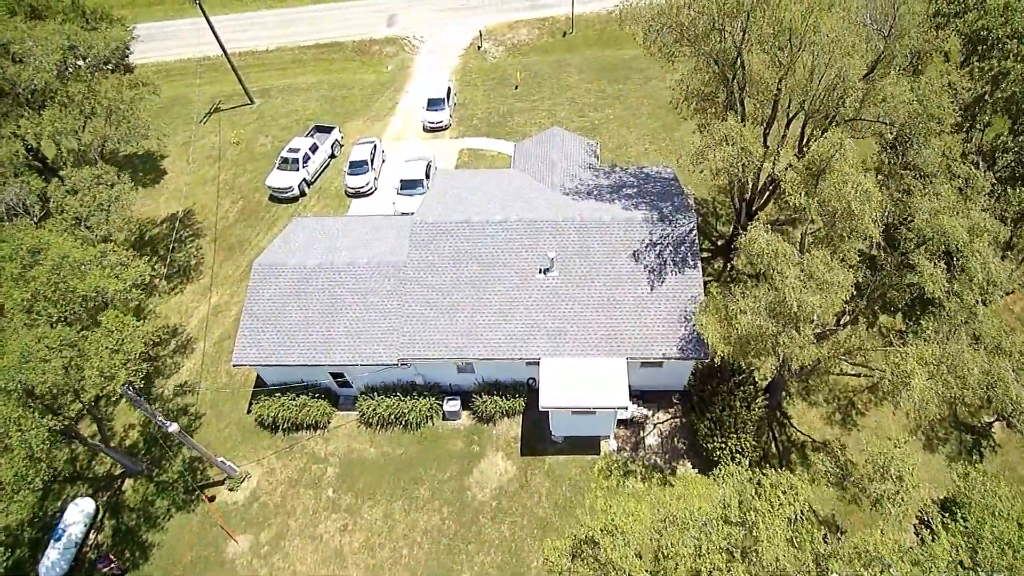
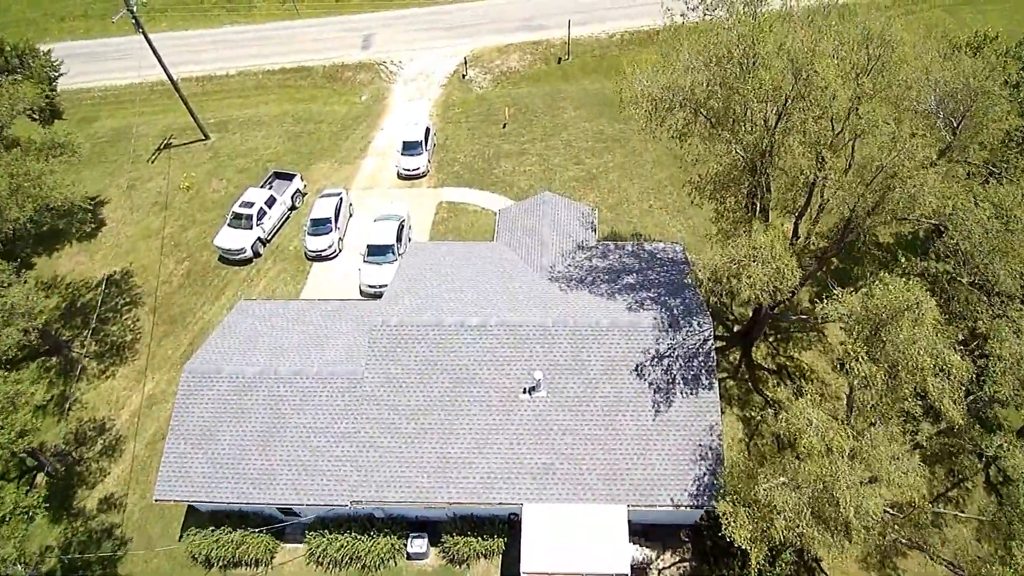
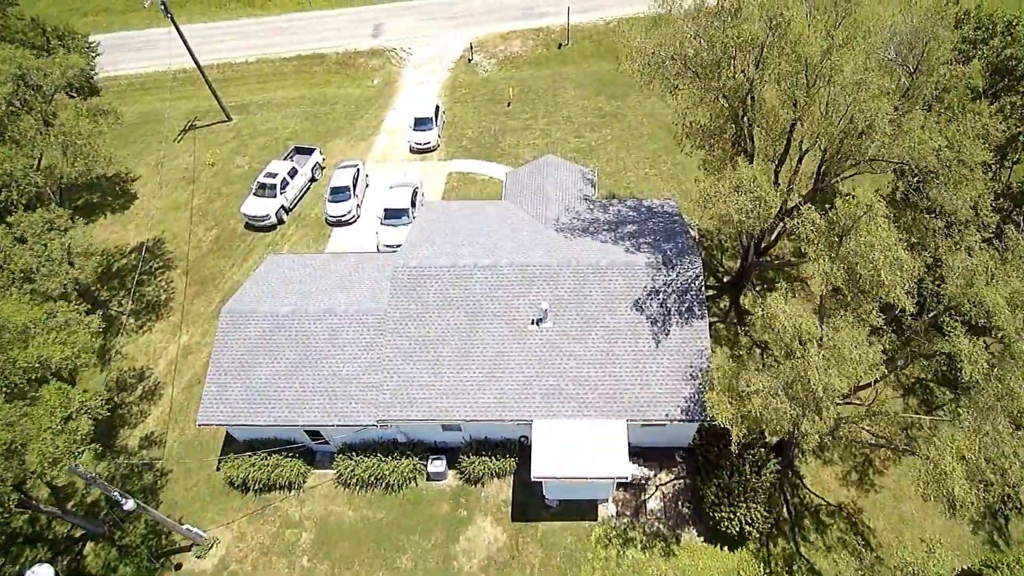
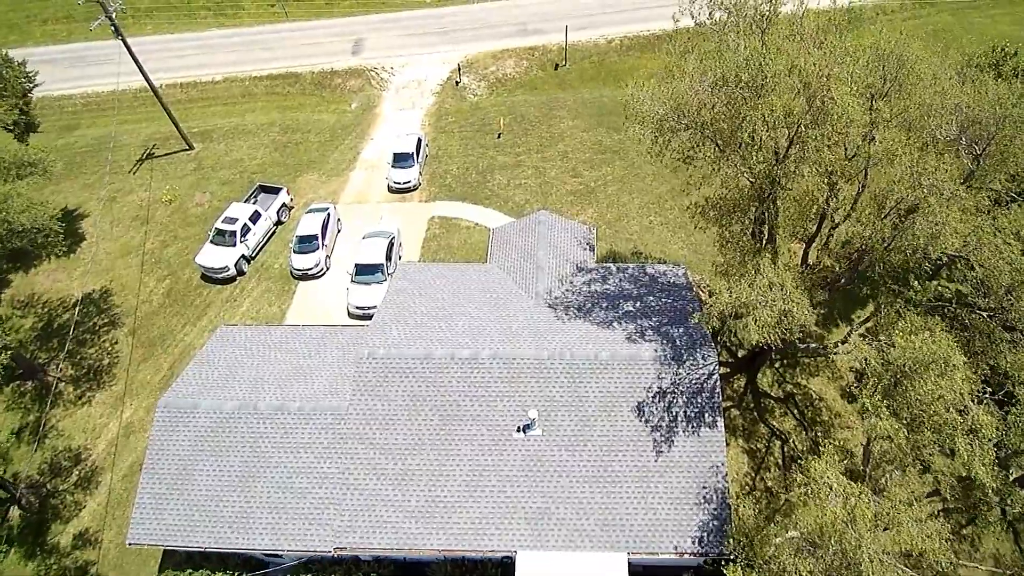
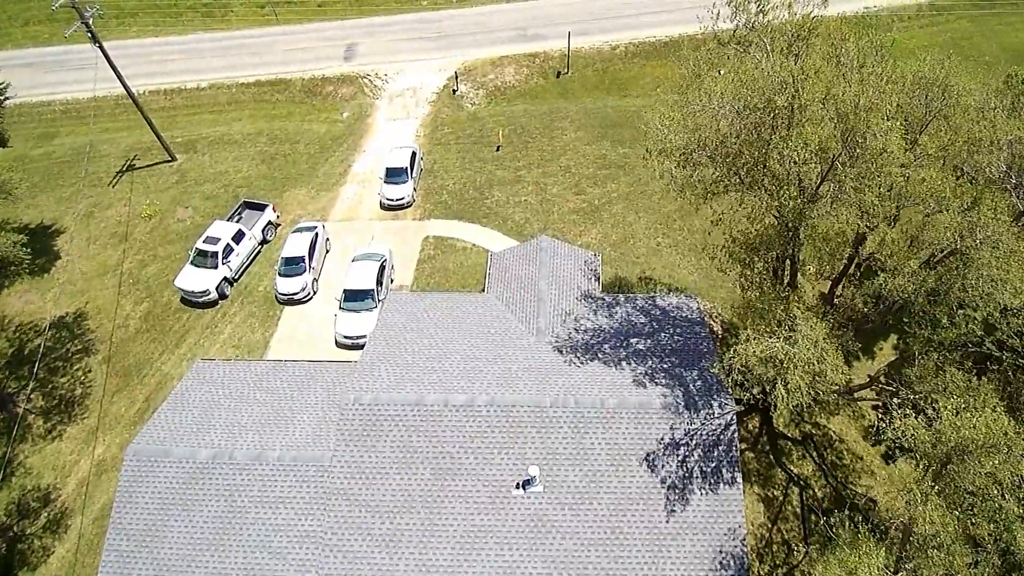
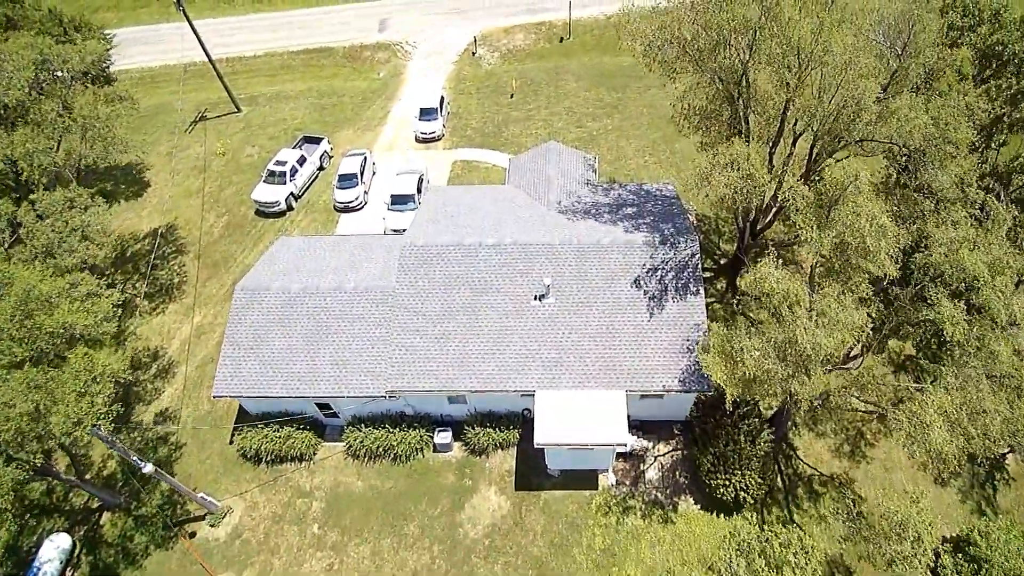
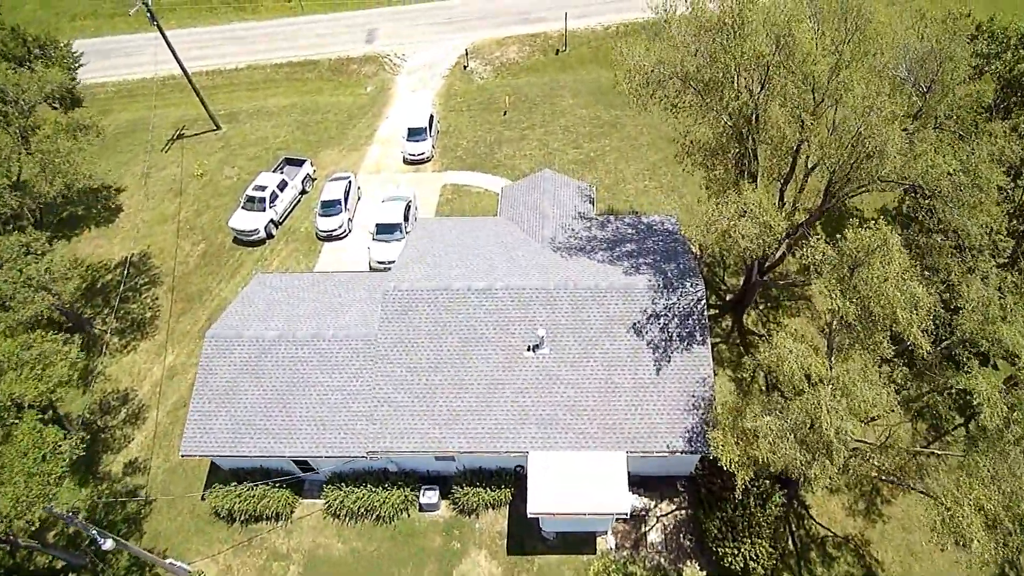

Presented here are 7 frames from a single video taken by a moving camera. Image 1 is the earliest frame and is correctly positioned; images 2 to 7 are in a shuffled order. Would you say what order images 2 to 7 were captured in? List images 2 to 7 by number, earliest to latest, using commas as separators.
6, 3, 7, 2, 4, 5
